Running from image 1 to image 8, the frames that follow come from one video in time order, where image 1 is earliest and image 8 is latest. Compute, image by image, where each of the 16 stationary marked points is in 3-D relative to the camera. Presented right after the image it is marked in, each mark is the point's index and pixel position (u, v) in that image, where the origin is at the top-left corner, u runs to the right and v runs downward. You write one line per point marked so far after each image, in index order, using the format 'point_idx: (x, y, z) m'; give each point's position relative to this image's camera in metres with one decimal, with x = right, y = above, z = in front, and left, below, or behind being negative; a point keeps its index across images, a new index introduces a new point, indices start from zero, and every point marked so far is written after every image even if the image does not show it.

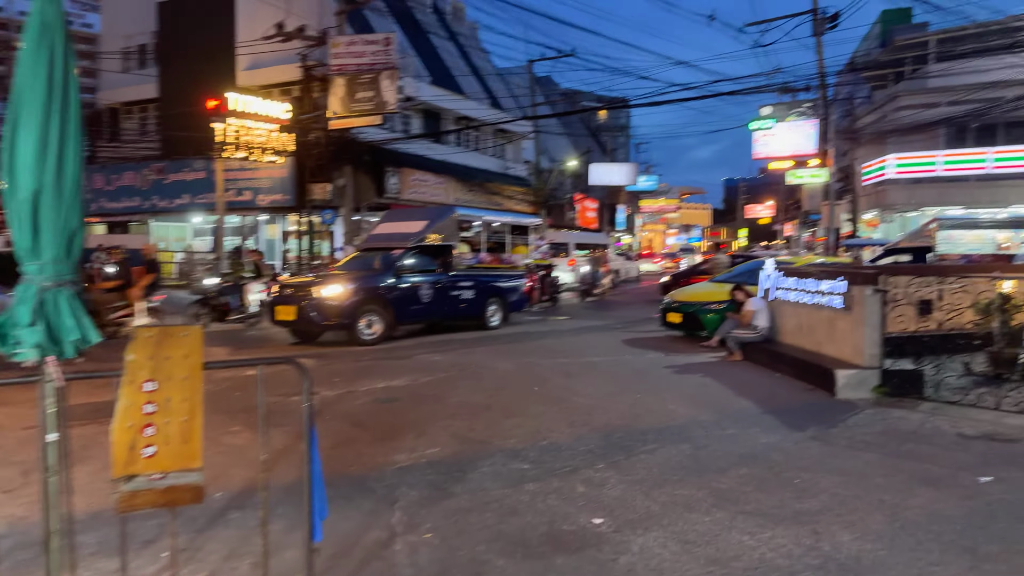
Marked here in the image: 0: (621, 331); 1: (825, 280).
0: (+1.8, -0.7, +12.3) m
1: (+3.2, +0.1, +7.7) m
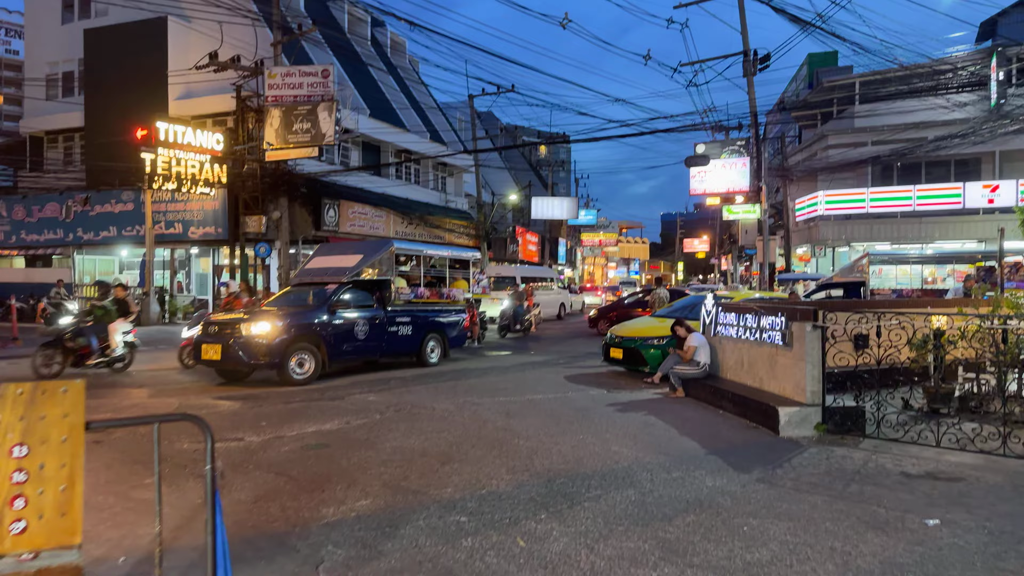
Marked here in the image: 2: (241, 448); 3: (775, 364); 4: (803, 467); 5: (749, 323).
0: (+0.8, -1.3, +12.1) m
1: (+2.6, -0.3, +7.7) m
2: (-2.2, -1.3, +6.3) m
3: (+2.6, -0.8, +7.6) m
4: (+2.2, -1.4, +5.8) m
5: (+2.5, -0.4, +8.1) m
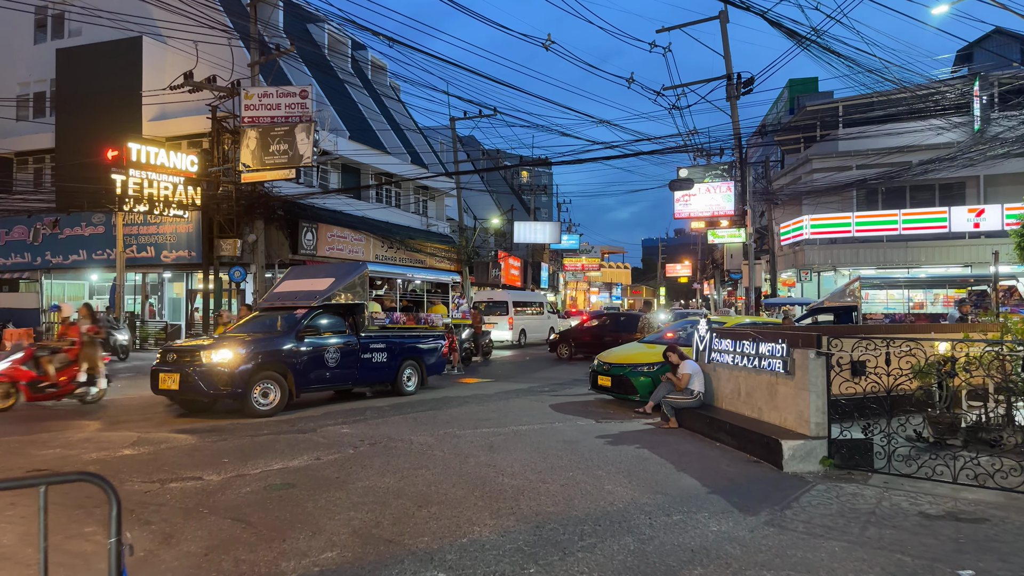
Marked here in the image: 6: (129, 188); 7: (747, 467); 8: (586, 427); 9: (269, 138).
0: (+0.6, -1.6, +11.6) m
1: (+2.4, -0.5, +7.3) m
2: (-2.4, -1.5, +5.7) m
3: (+2.5, -1.0, +7.1) m
4: (+2.1, -1.5, +5.3) m
5: (+2.4, -0.6, +7.6) m
6: (-10.0, +2.6, +19.8) m
7: (+2.0, -1.5, +6.5) m
8: (+0.8, -1.6, +8.5) m
9: (-6.3, +3.9, +19.8) m
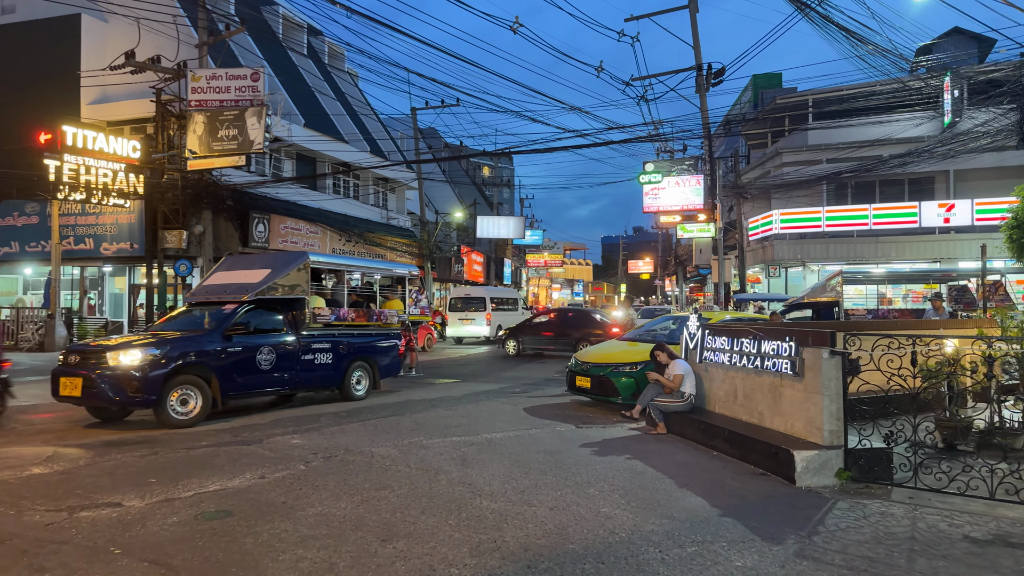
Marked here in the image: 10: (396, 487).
0: (+0.1, -1.5, +10.8) m
1: (+2.2, -0.5, +6.6) m
2: (-2.5, -1.4, +4.7) m
3: (+2.3, -0.9, +6.4) m
4: (+2.0, -1.5, +4.6) m
5: (+2.1, -0.6, +6.9) m
6: (-10.8, +2.7, +18.3) m
7: (+1.8, -1.5, +5.7) m
8: (+0.5, -1.5, +7.7) m
9: (-7.2, +4.0, +18.6) m
10: (-0.8, -1.4, +5.4) m
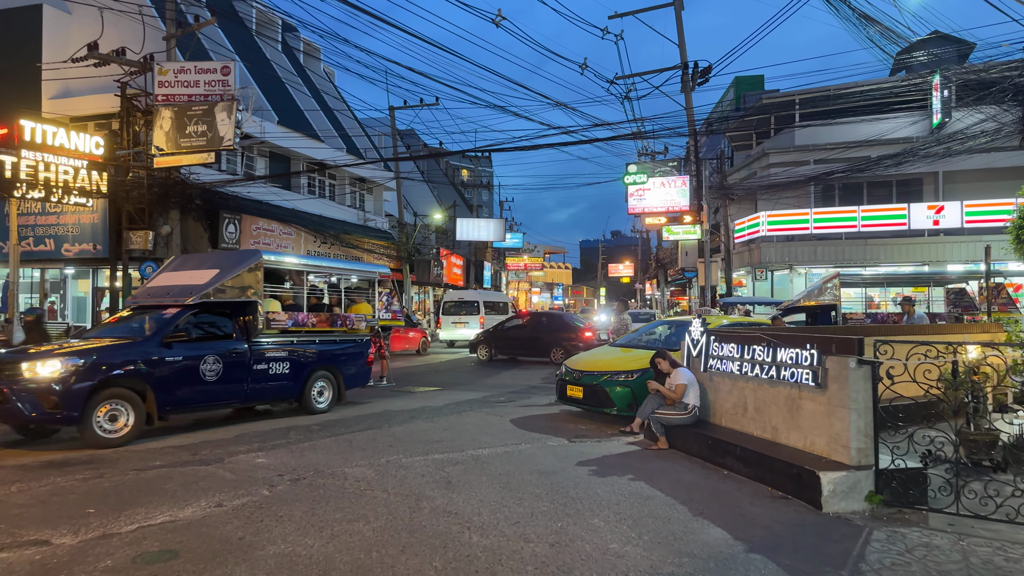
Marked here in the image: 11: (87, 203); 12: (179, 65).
0: (-0.1, -1.6, +10.1) m
1: (+2.1, -0.5, +6.0) m
2: (-2.5, -1.5, +4.0) m
3: (+2.2, -0.9, +5.8) m
4: (+2.0, -1.5, +4.0) m
5: (+2.0, -0.6, +6.3) m
6: (-11.2, +2.7, +17.4) m
7: (+1.8, -1.5, +5.1) m
8: (+0.4, -1.5, +7.0) m
9: (-7.6, +4.0, +17.7) m
10: (-0.9, -1.4, +4.8) m
11: (-10.8, +2.2, +19.4) m
12: (-7.9, +5.3, +17.9) m
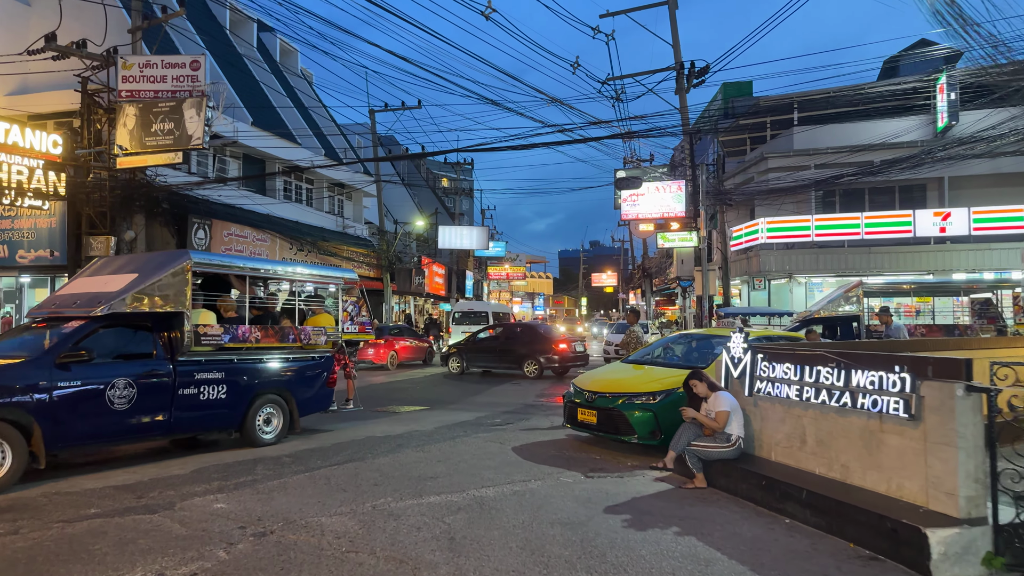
0: (-0.1, -1.7, +9.0) m
1: (+2.2, -0.5, +4.9) m
2: (-2.3, -1.5, +2.8) m
3: (+2.3, -1.0, +4.7) m
4: (+2.1, -1.5, +2.9) m
5: (+2.1, -0.6, +5.2) m
6: (-11.4, +2.5, +16.0) m
7: (+1.9, -1.5, +4.1) m
8: (+0.5, -1.6, +5.9) m
9: (-7.8, +3.8, +16.4) m
10: (-0.7, -1.5, +3.6) m
11: (-11.1, +1.9, +18.0) m
12: (-8.1, +5.1, +16.7) m
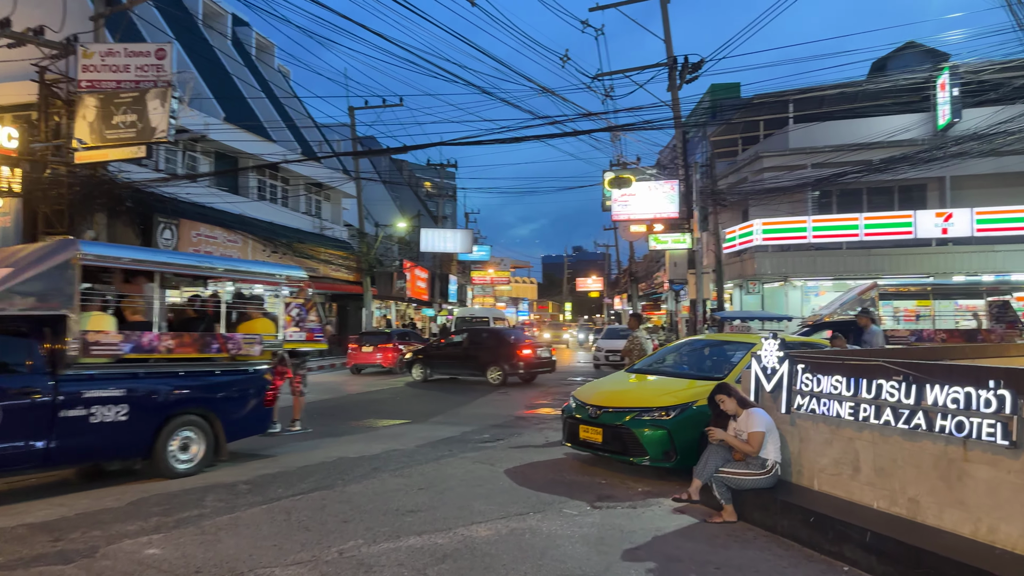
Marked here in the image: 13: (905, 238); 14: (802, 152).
0: (-0.2, -1.7, +8.1) m
1: (+2.2, -0.5, +4.0) m
2: (-2.3, -1.4, +1.8) m
3: (+2.3, -1.0, +3.9) m
4: (+2.2, -1.5, +2.0) m
5: (+2.1, -0.6, +4.4) m
6: (-11.7, +2.4, +14.8) m
7: (+1.9, -1.5, +3.2) m
8: (+0.5, -1.6, +5.0) m
9: (-8.1, +3.7, +15.4) m
10: (-0.7, -1.4, +2.7) m
11: (-11.4, +1.9, +16.8) m
12: (-8.4, +5.0, +15.6) m
13: (+9.7, +1.2, +18.7) m
14: (+7.6, +3.5, +19.8) m
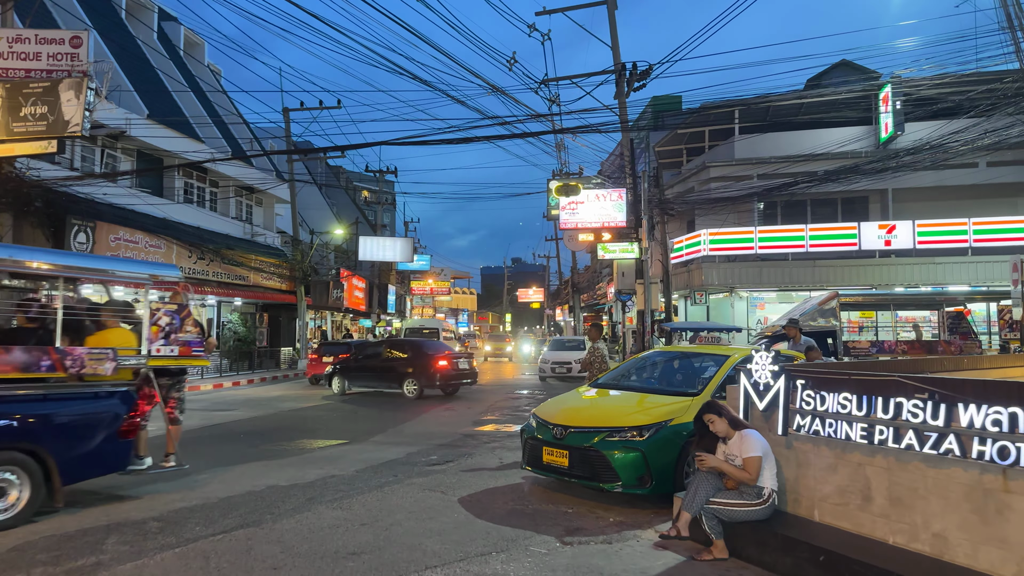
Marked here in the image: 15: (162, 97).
0: (-0.6, -1.8, +7.3) m
1: (+2.1, -0.5, +3.5) m
2: (-2.3, -1.4, +0.9) m
3: (+2.2, -1.0, +3.3) m
4: (+2.2, -1.5, +1.5) m
5: (+2.0, -0.6, +3.8) m
6: (-12.7, +2.3, +13.2) m
7: (+1.9, -1.5, +2.6) m
8: (+0.3, -1.6, +4.3) m
9: (-9.1, +3.6, +14.0) m
10: (-0.7, -1.4, +1.9) m
11: (-12.5, +1.7, +15.2) m
12: (-9.4, +4.9, +14.2) m
13: (+8.3, +0.9, +18.7) m
14: (+6.1, +3.2, +19.7) m
15: (-9.0, +5.0, +19.8) m
